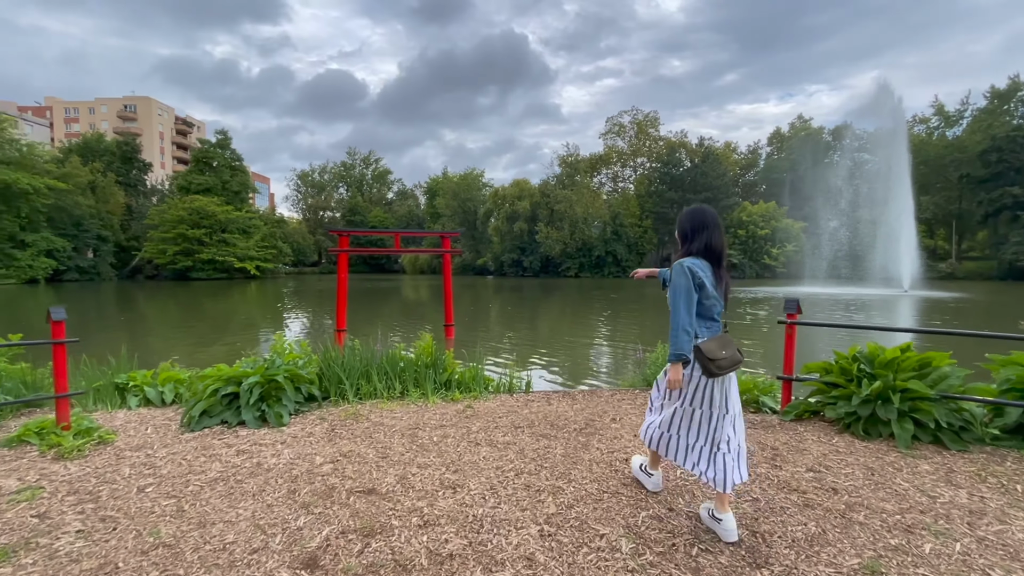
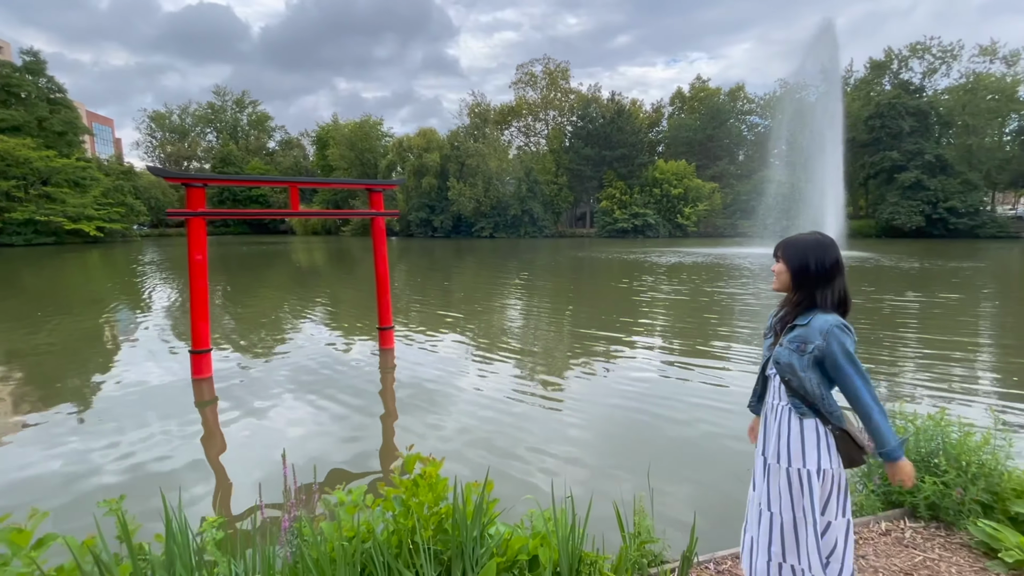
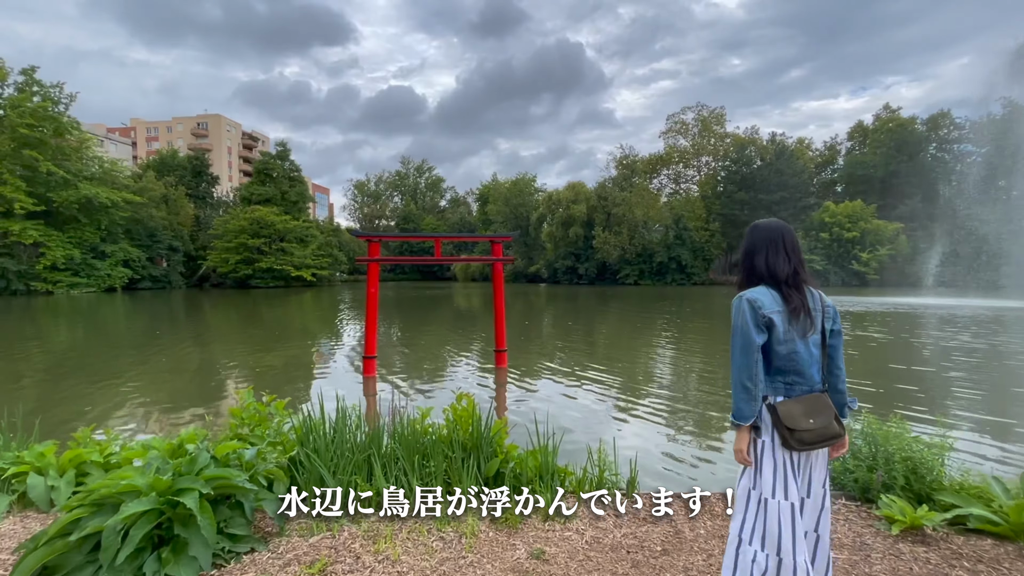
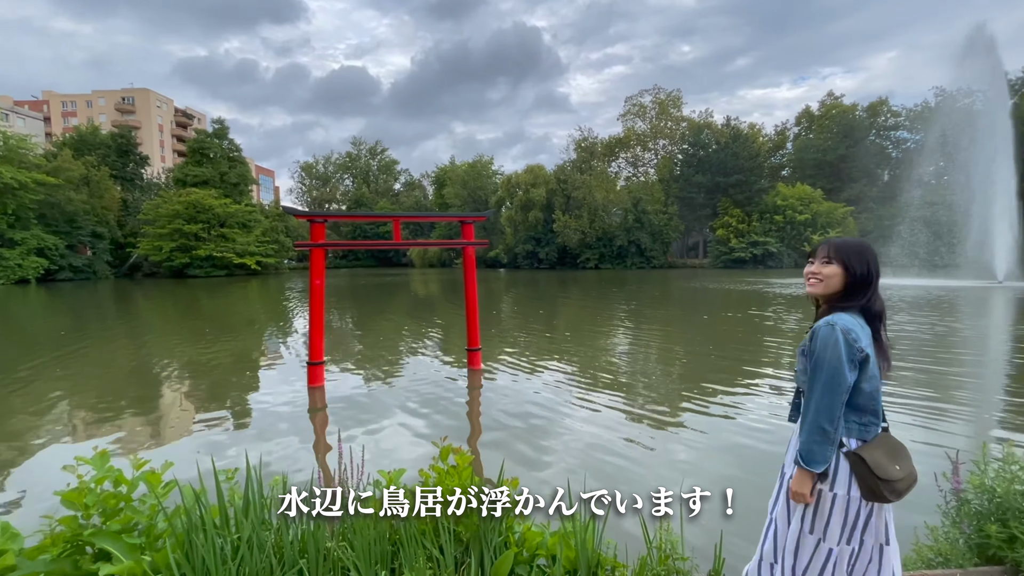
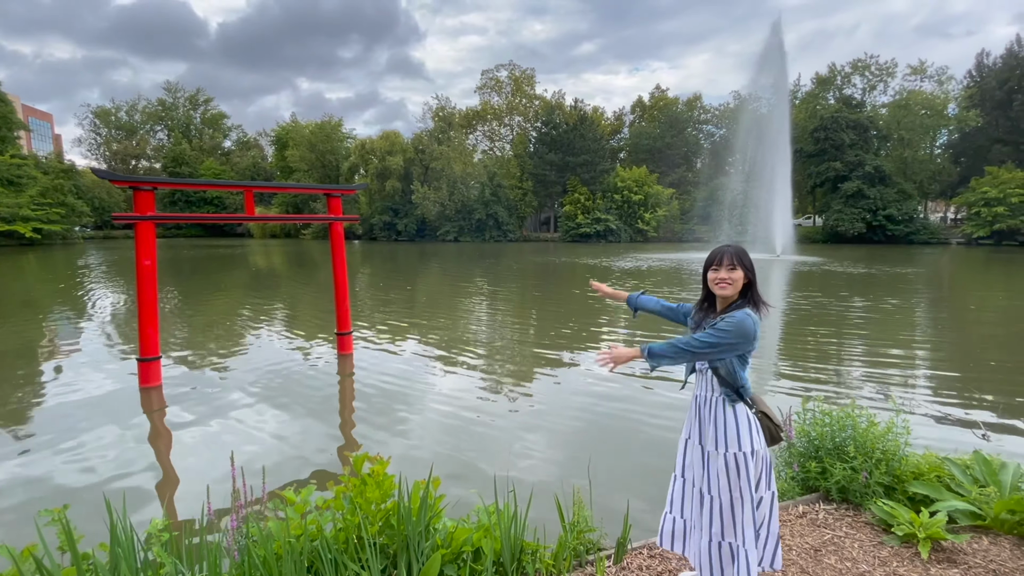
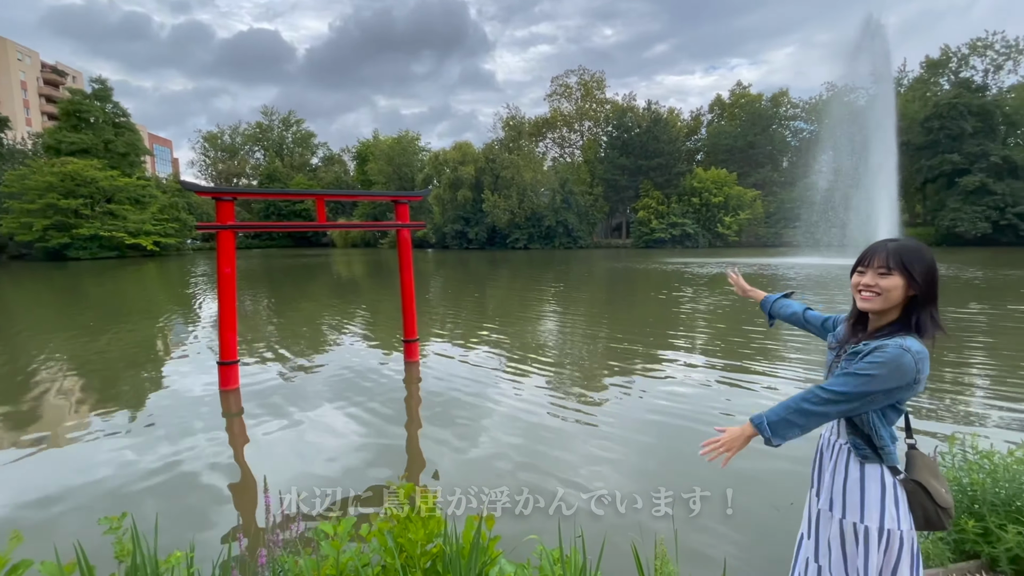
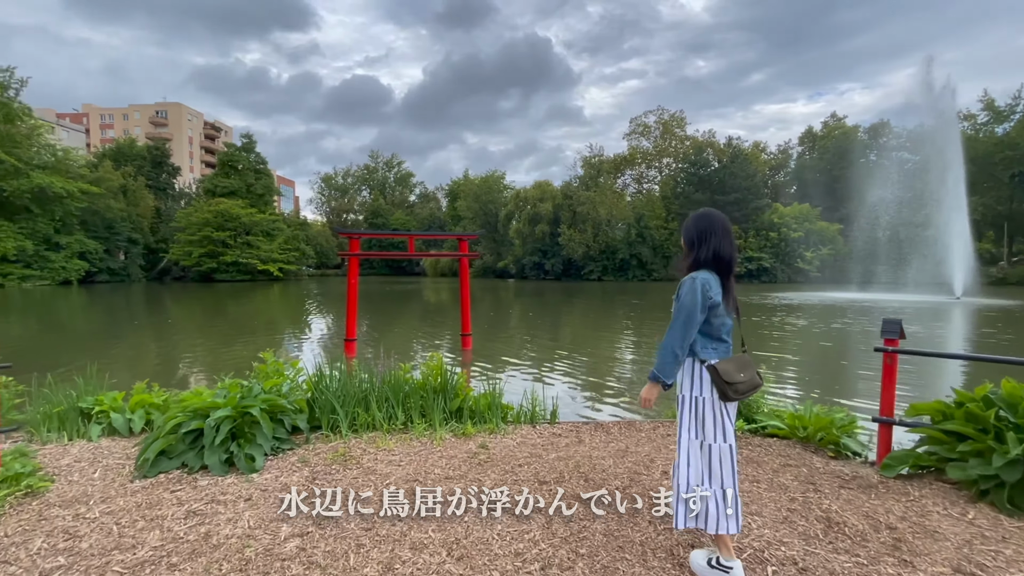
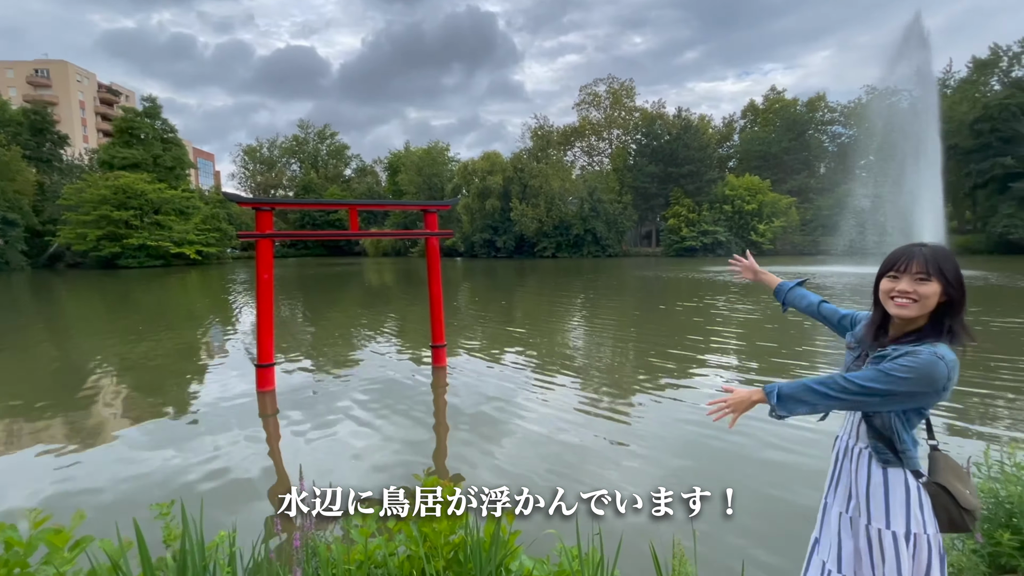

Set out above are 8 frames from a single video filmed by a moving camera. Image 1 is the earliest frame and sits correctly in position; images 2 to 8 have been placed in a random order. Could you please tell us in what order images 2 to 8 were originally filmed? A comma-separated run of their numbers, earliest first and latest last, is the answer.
7, 3, 4, 8, 6, 2, 5
